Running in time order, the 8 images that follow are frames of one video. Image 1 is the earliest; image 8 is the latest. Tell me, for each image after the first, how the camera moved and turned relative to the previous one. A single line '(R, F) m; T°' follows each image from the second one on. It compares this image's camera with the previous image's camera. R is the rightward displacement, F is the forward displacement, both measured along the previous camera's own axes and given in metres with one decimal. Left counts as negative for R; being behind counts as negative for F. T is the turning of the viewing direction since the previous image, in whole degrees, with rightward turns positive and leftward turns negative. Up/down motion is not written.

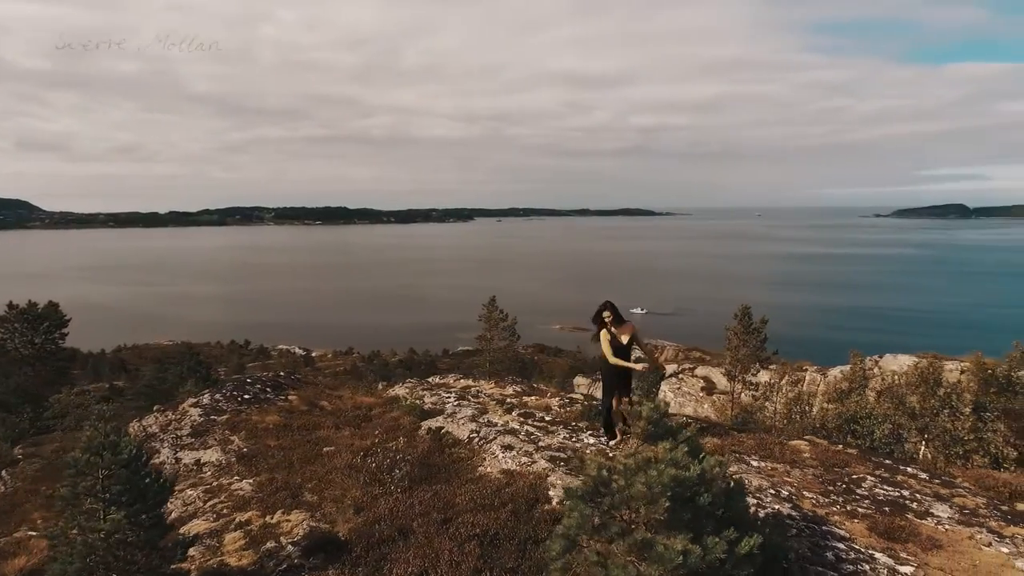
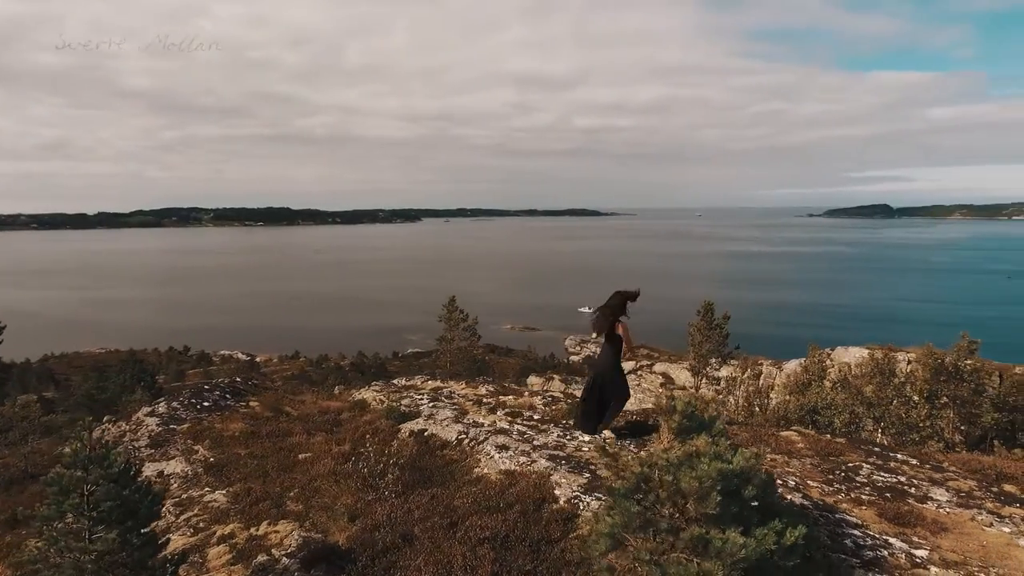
(-0.7, +0.2) m; +5°
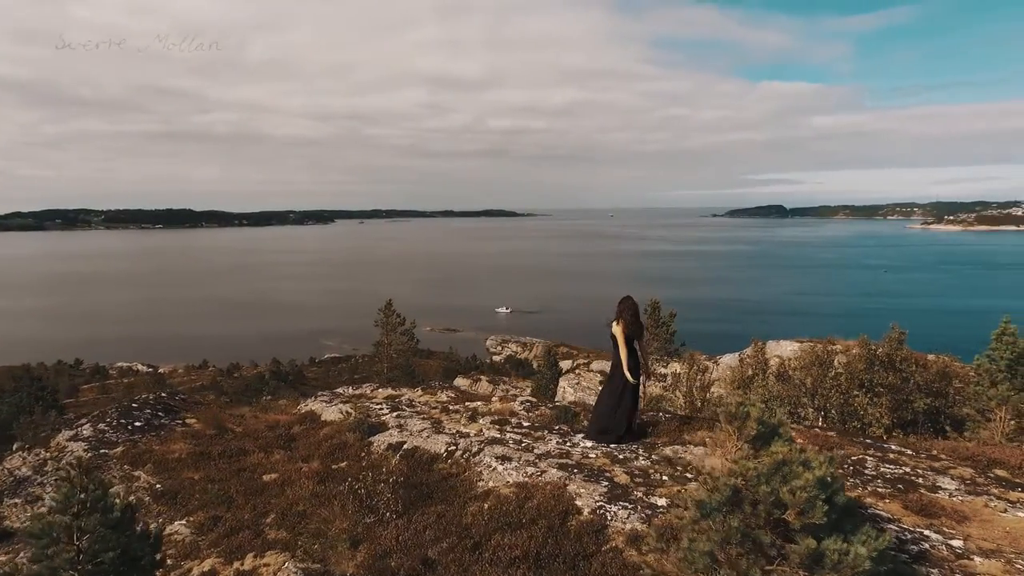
(-1.2, +0.4) m; +7°
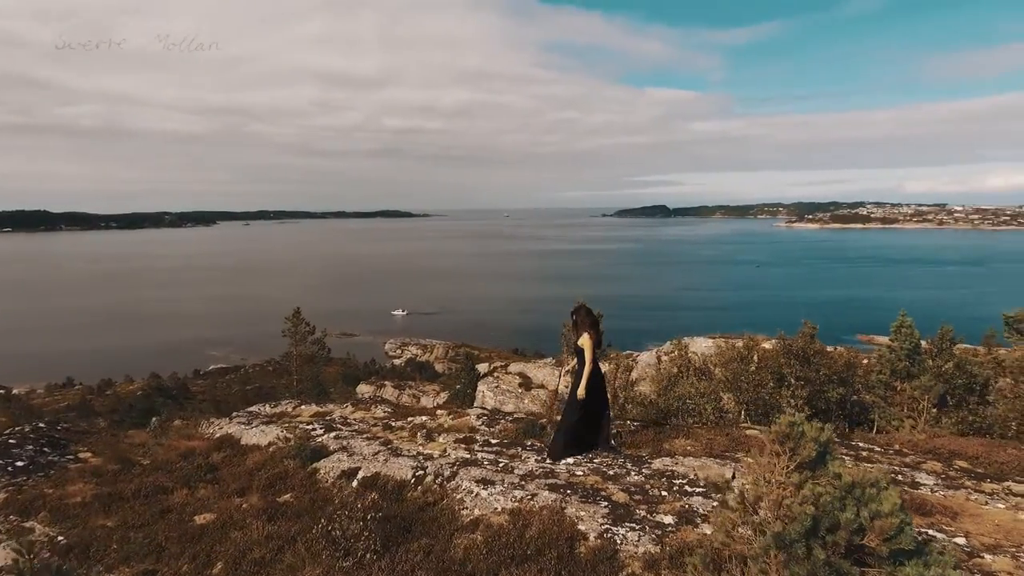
(-1.1, +0.6) m; +9°
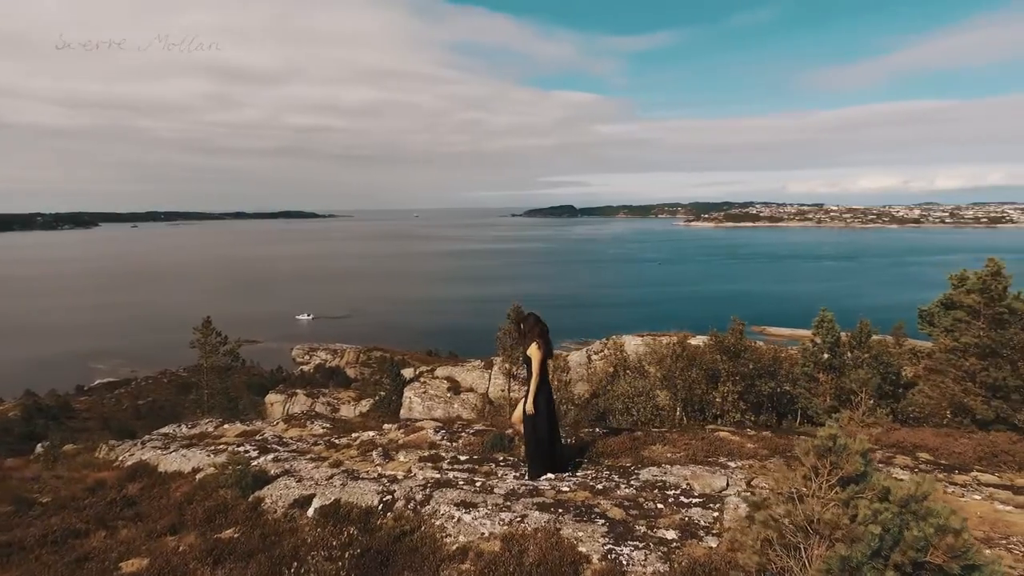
(-0.9, +0.6) m; +8°
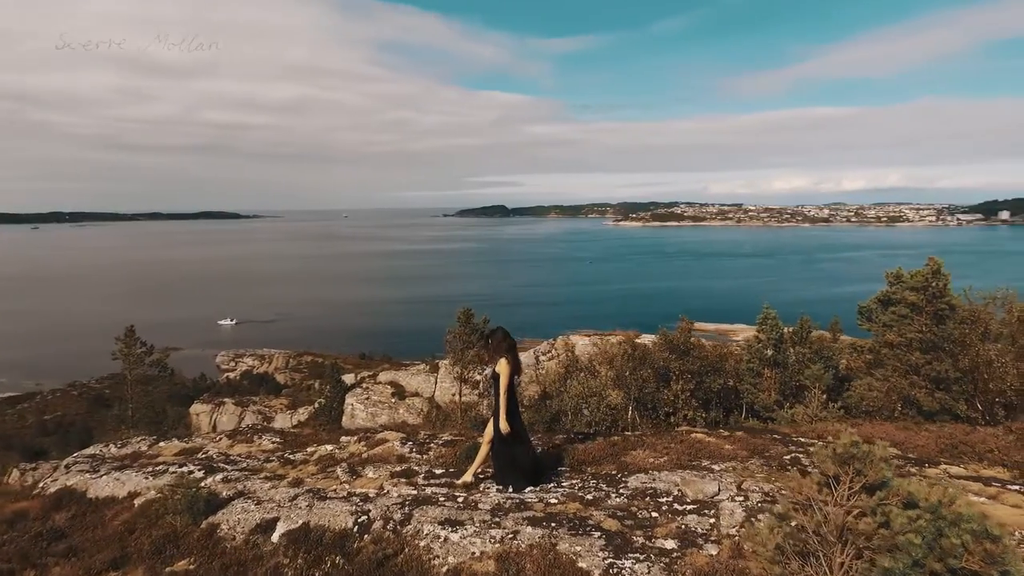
(-0.6, +0.3) m; +6°
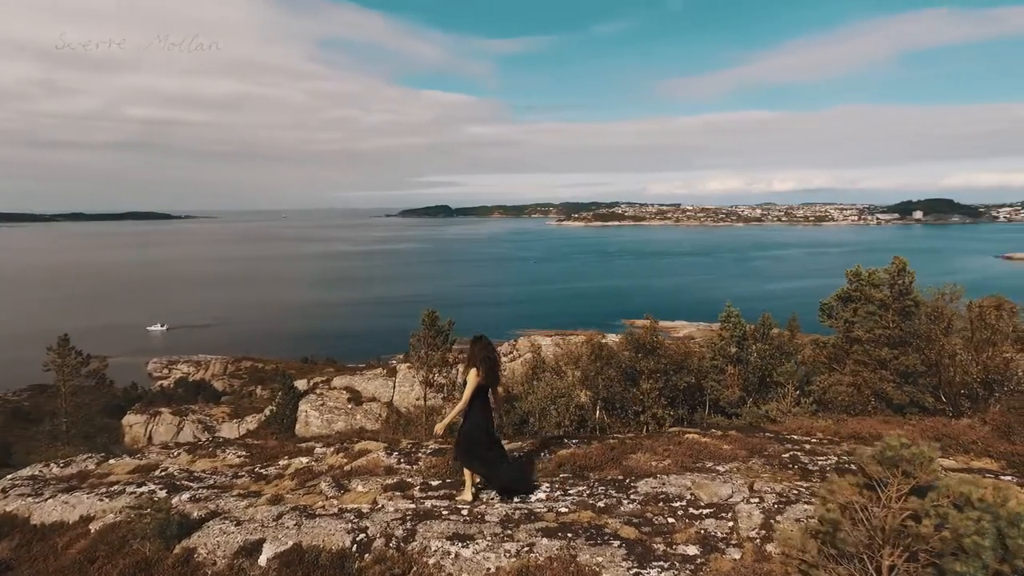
(-0.8, +0.3) m; +5°
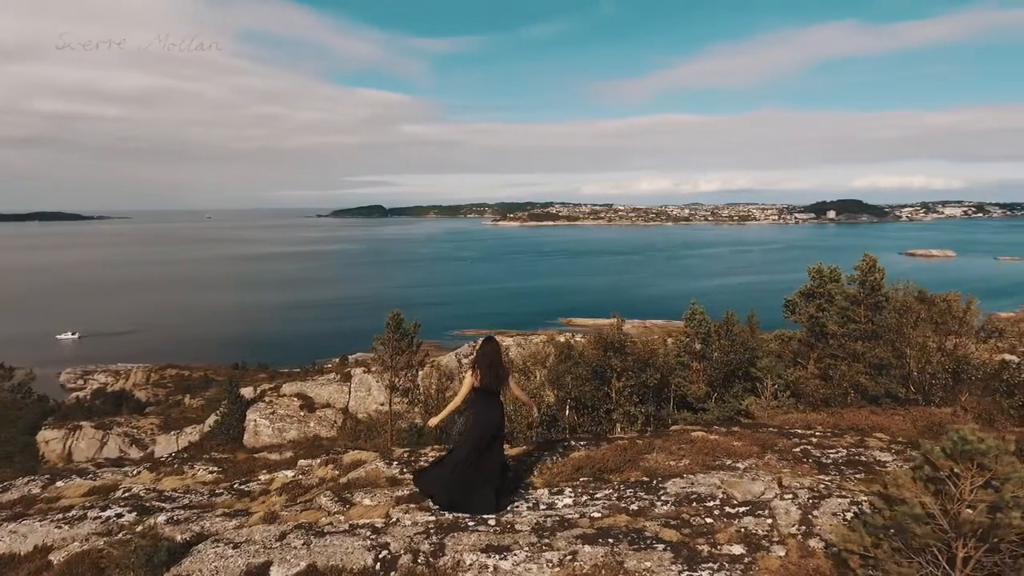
(-1.1, +0.3) m; +6°
